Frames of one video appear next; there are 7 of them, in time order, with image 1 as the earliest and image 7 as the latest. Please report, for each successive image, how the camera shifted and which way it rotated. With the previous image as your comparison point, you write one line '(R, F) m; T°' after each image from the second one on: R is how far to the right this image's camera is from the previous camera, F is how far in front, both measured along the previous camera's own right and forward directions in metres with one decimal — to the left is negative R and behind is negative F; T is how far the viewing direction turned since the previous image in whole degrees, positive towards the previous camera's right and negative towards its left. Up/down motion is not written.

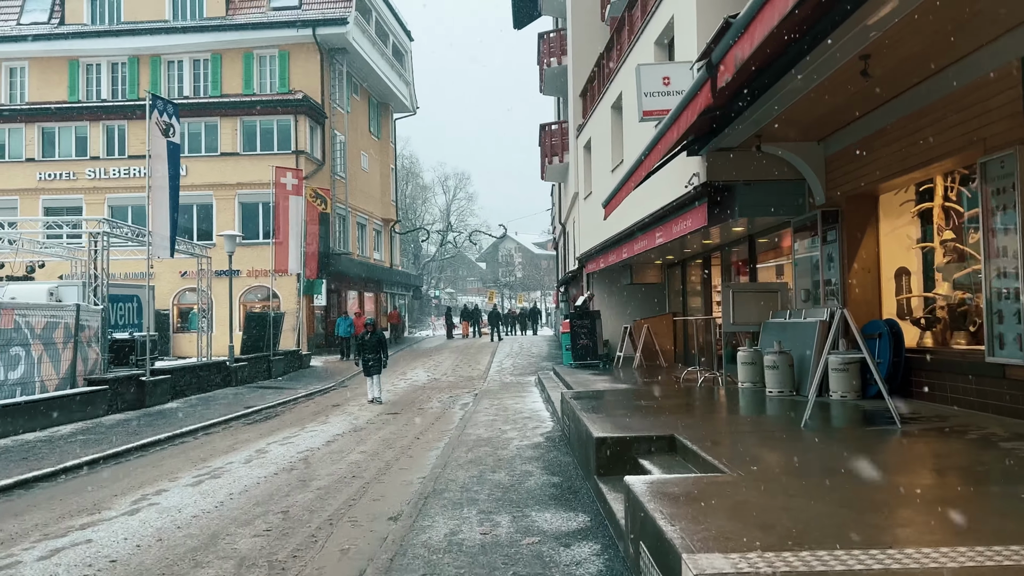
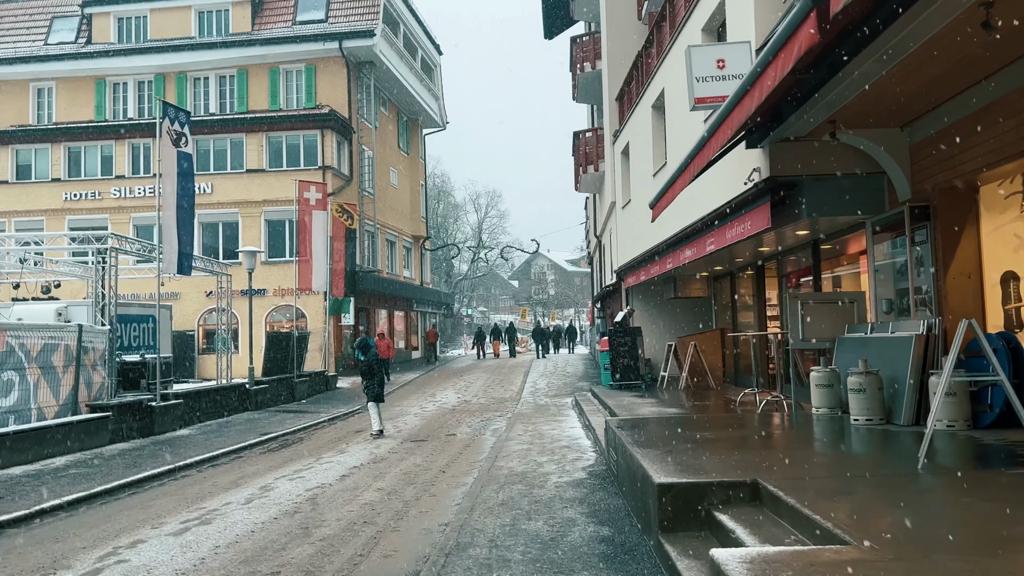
(0.0, +1.1) m; -2°
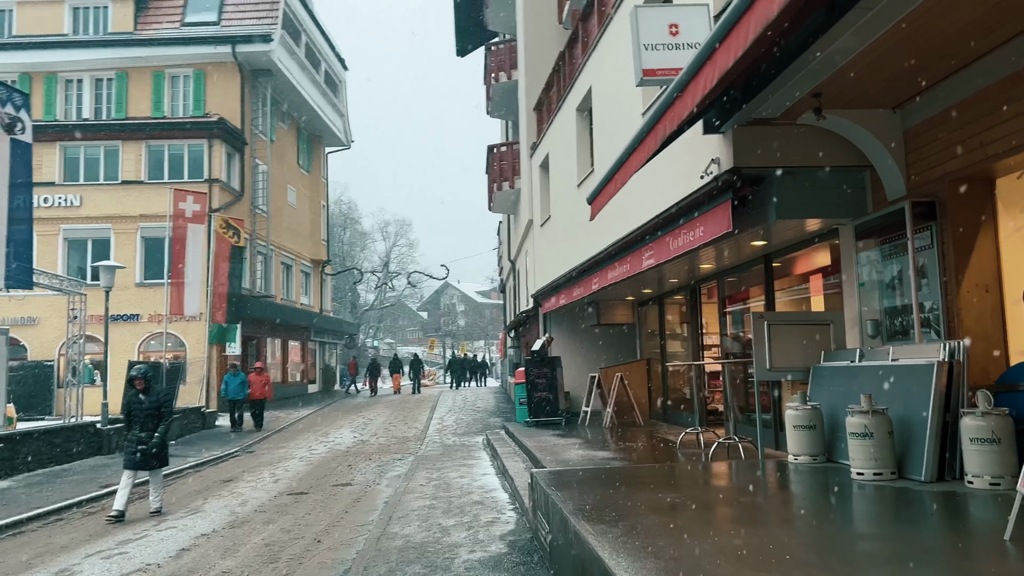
(+0.1, +1.9) m; +6°
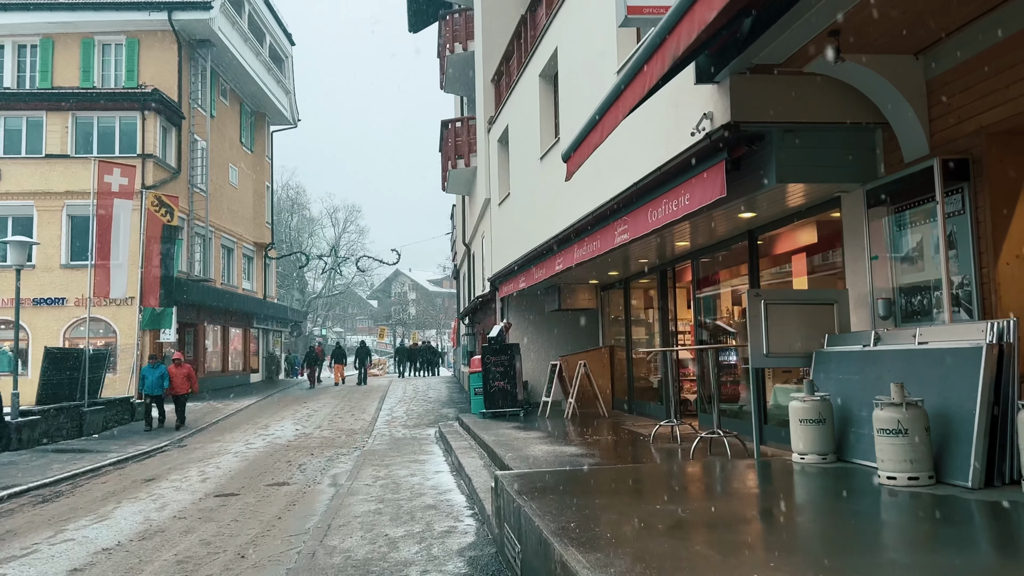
(-0.1, +1.0) m; +3°
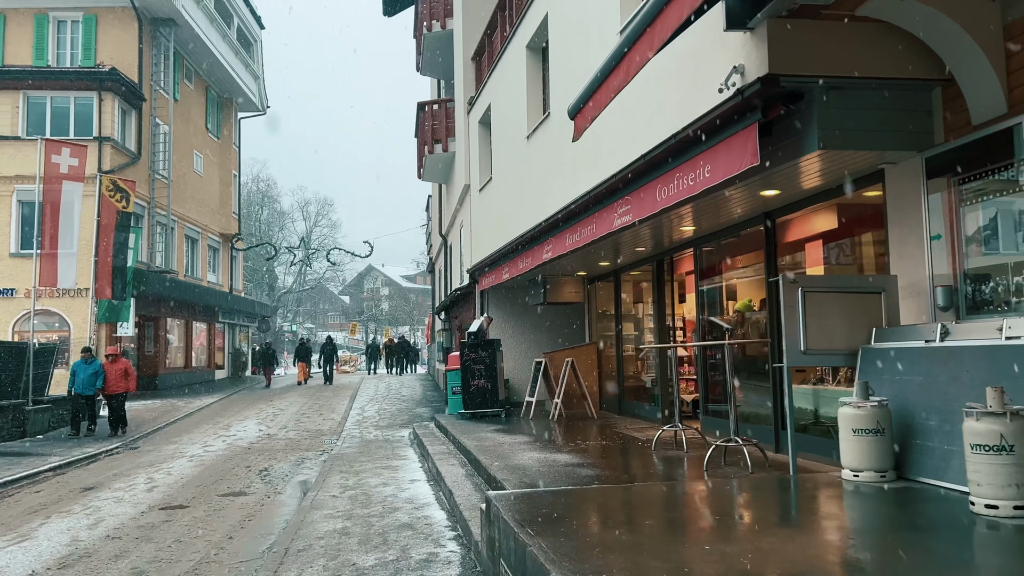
(-0.1, +1.0) m; +2°
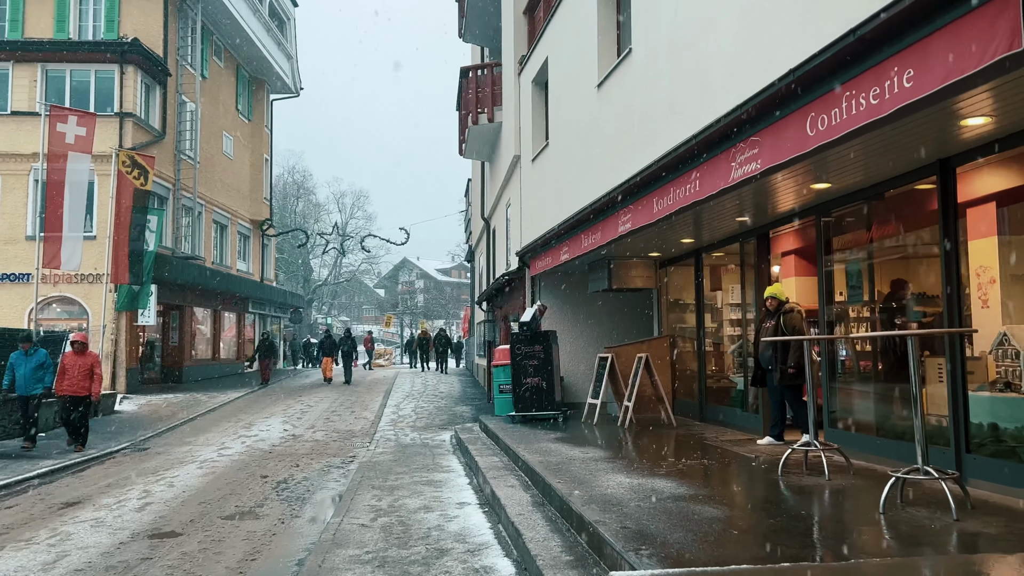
(-0.4, +1.8) m; -2°
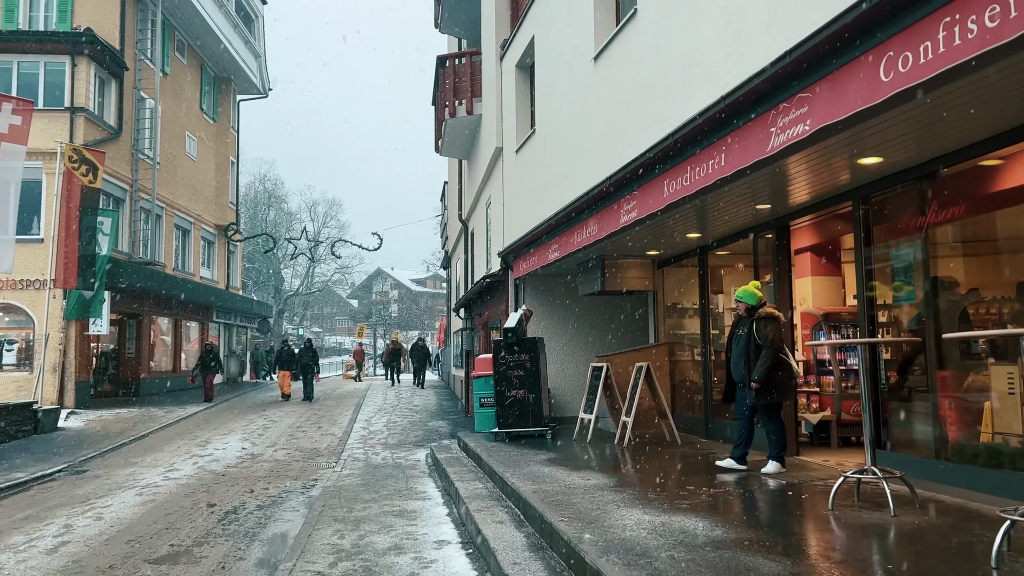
(-0.1, +1.1) m; +2°
